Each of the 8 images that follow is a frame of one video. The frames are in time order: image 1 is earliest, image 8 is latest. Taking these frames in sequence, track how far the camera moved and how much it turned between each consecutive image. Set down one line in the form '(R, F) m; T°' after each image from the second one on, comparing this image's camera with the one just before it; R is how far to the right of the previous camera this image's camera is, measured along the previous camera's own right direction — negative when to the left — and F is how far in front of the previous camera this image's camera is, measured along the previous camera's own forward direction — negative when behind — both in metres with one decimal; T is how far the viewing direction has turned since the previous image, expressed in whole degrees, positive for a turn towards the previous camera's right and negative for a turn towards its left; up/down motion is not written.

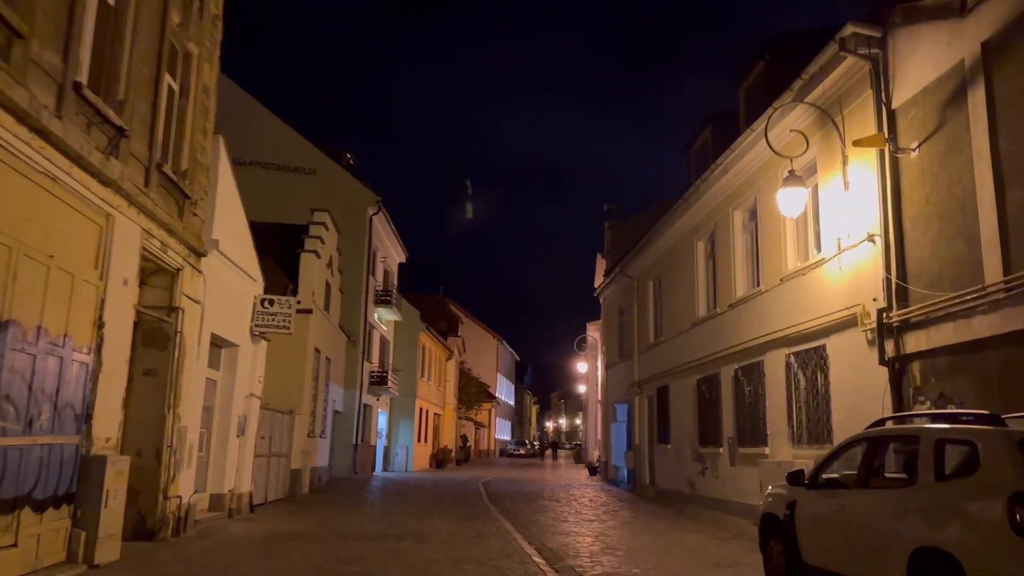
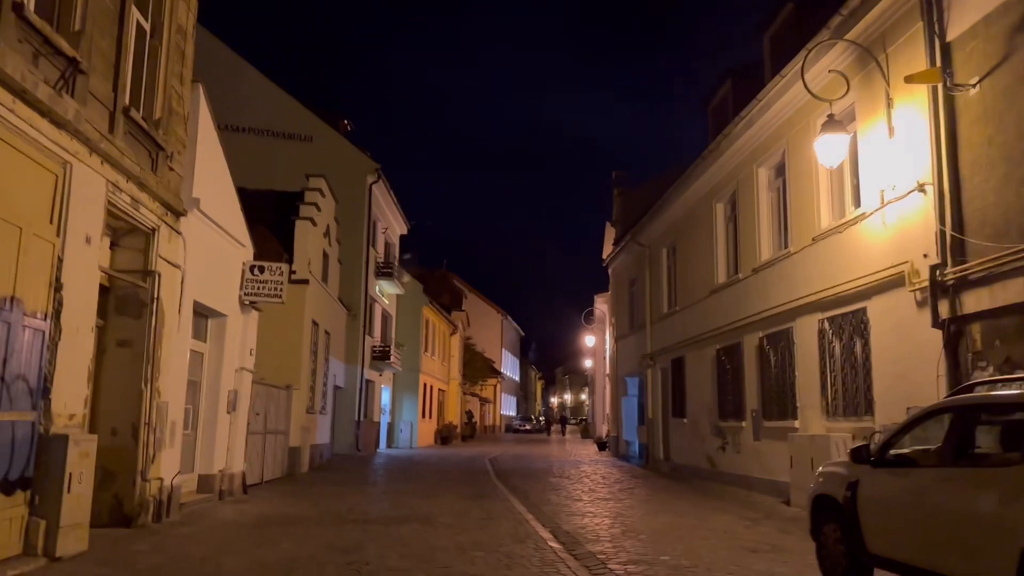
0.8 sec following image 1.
(-0.1, +1.1) m; 0°
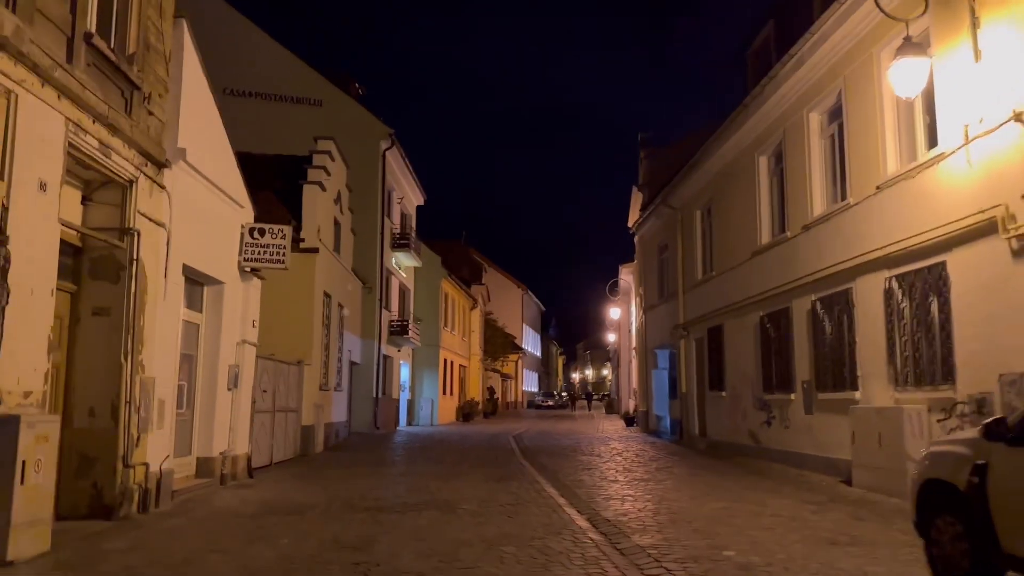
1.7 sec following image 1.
(-0.1, +1.3) m; -1°
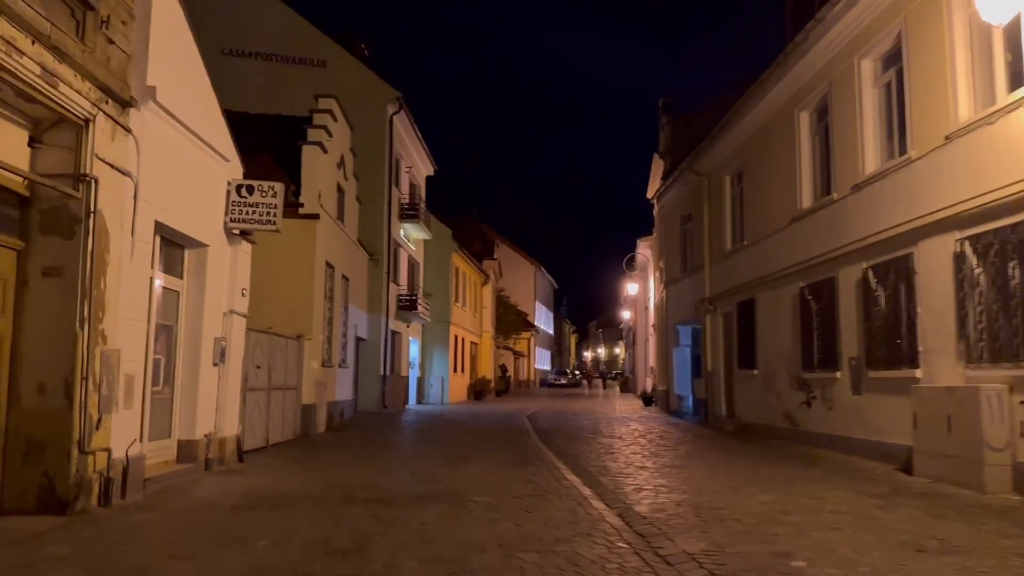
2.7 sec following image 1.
(-0.1, +1.3) m; -1°
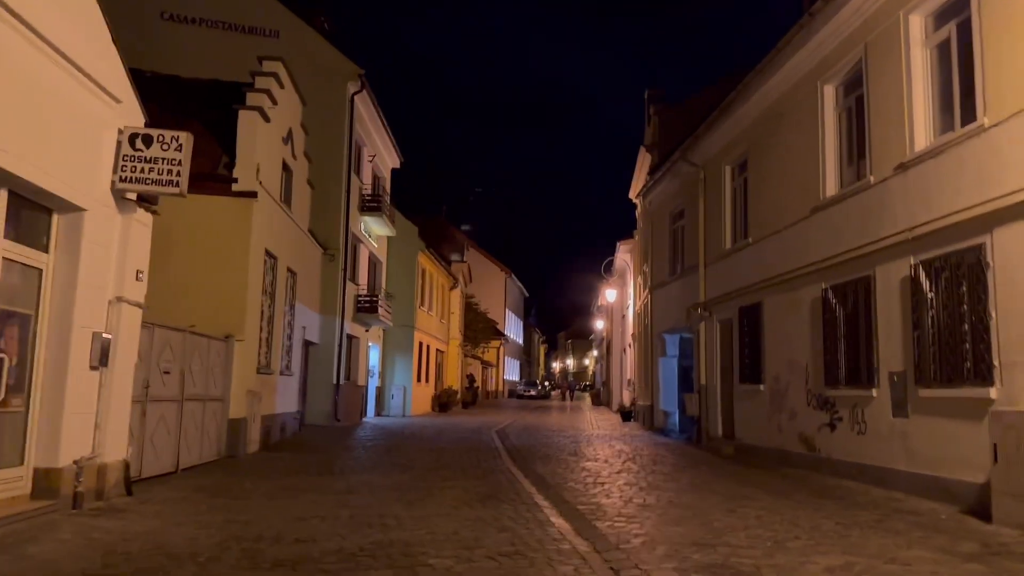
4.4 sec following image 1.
(-0.1, +2.4) m; +2°
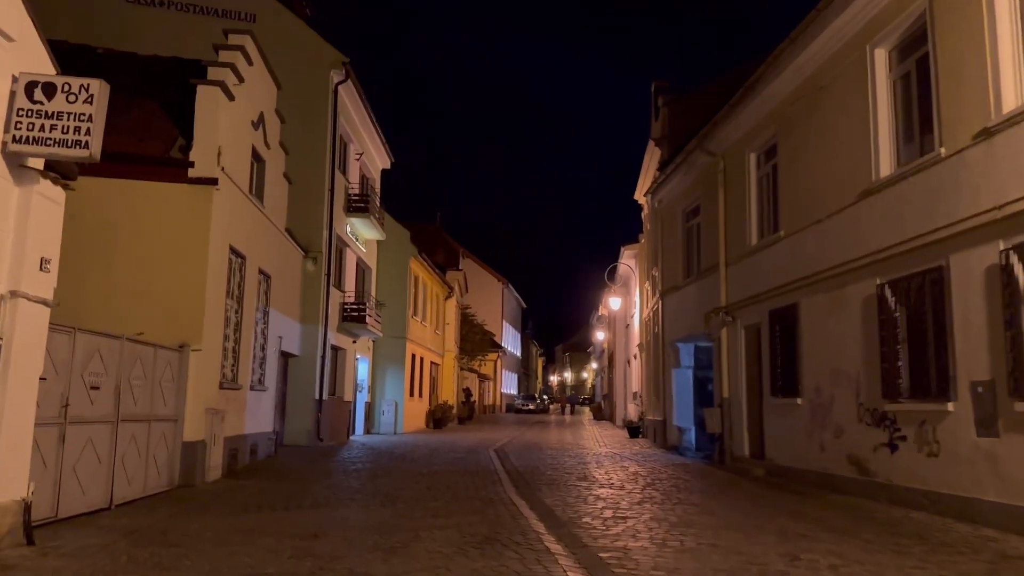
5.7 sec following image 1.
(-0.1, +1.9) m; 0°
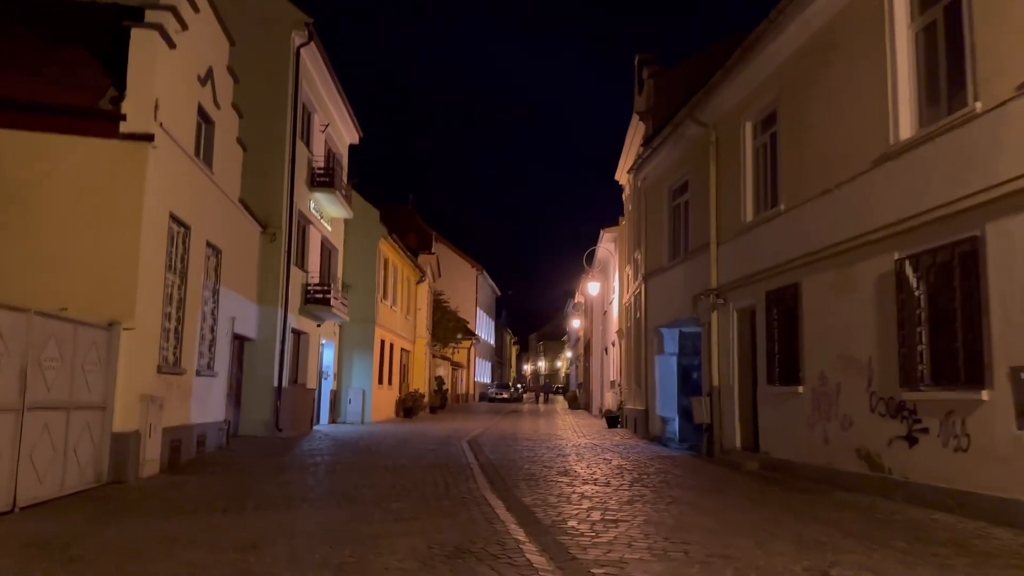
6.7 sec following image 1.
(0.0, +1.3) m; +2°
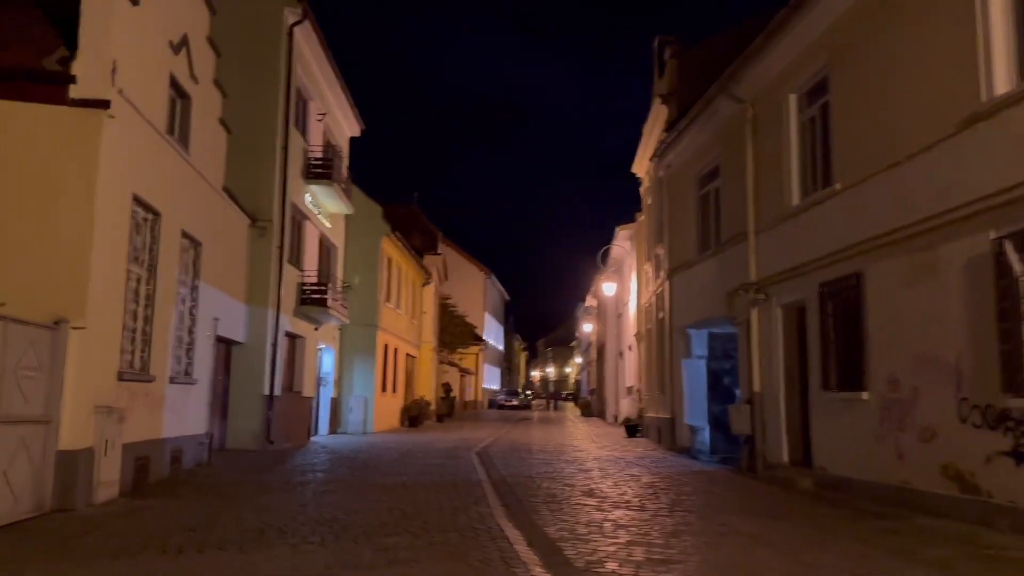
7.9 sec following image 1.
(-0.1, +1.6) m; -1°
